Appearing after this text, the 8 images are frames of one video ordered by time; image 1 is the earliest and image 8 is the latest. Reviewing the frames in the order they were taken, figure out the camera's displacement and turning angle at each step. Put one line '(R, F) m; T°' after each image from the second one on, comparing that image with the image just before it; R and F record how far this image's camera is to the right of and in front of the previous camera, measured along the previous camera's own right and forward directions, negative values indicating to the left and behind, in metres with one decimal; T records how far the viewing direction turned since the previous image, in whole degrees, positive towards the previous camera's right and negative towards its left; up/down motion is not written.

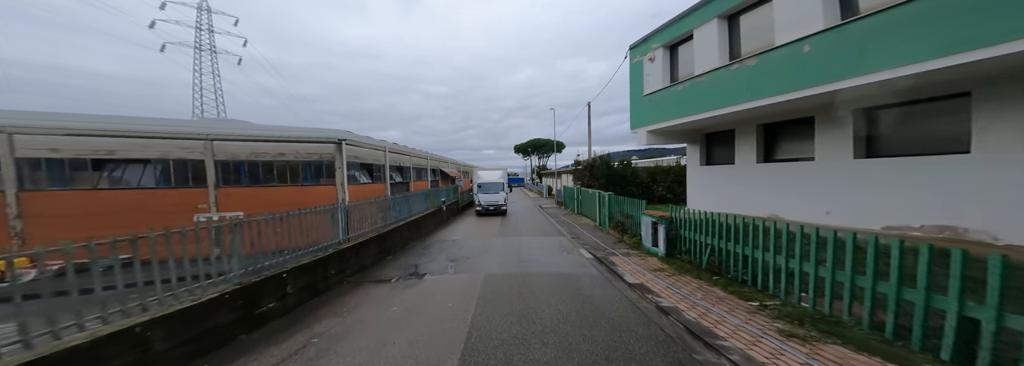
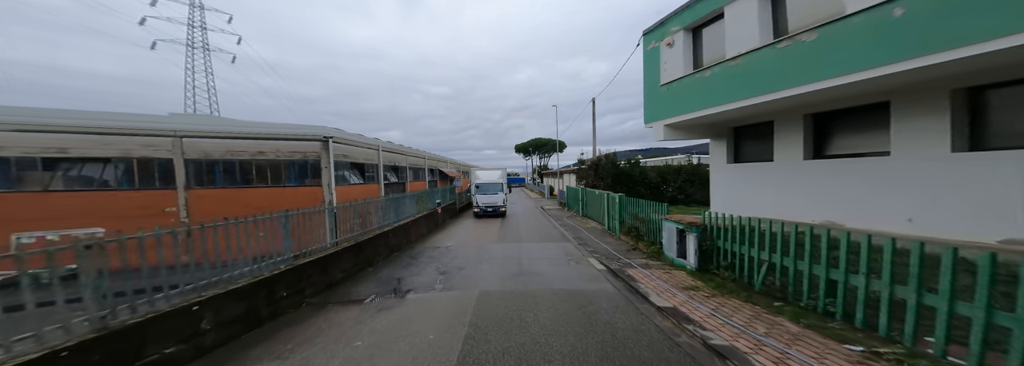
(0.0, +0.9) m; 0°
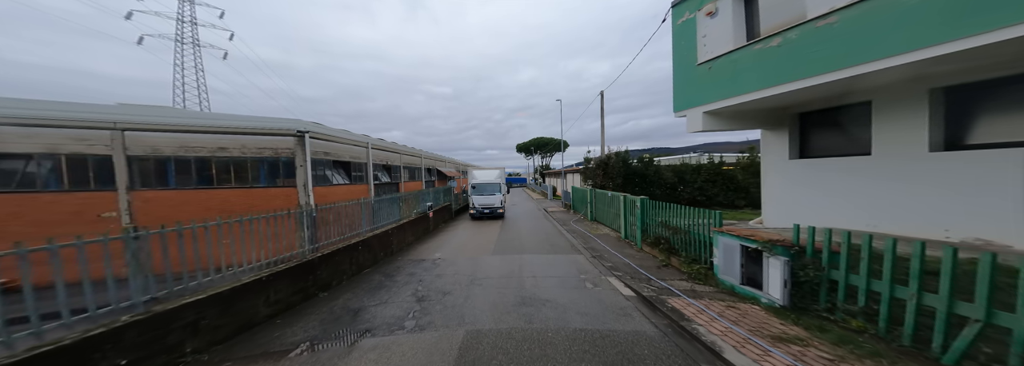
(0.0, +1.4) m; 0°
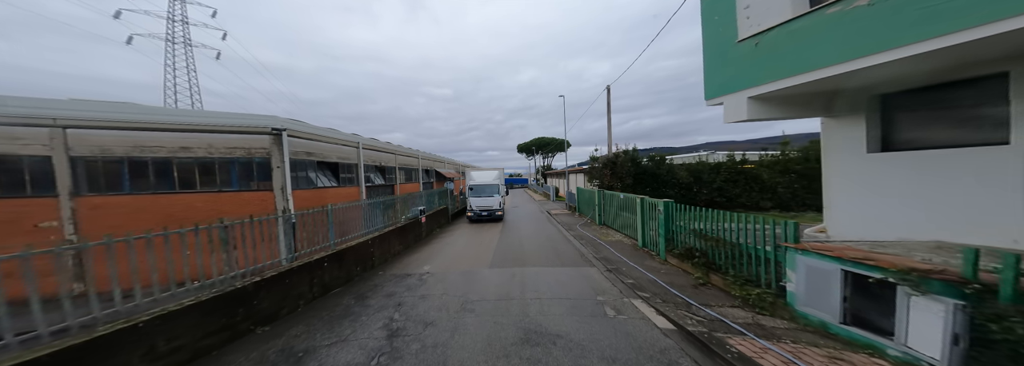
(0.0, +1.1) m; 0°
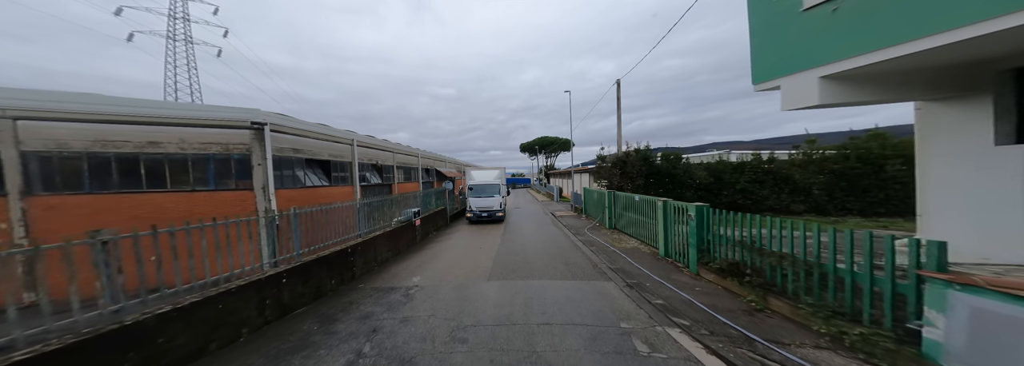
(0.0, +0.9) m; -1°
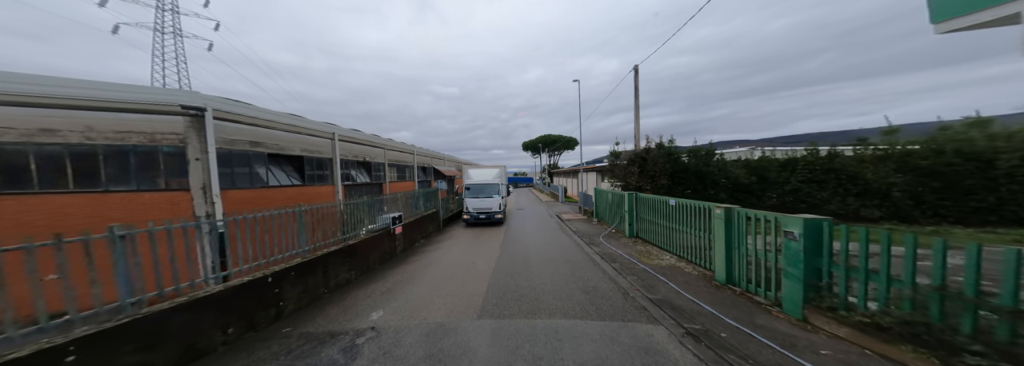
(0.0, +1.7) m; -1°
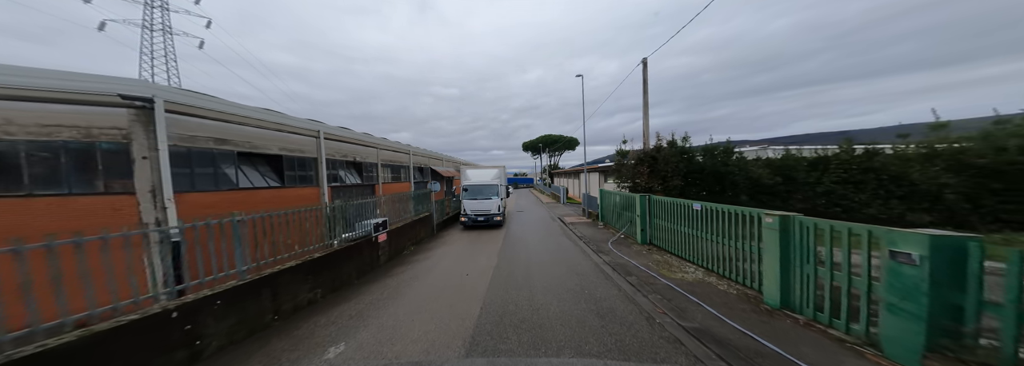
(0.0, +0.9) m; 0°
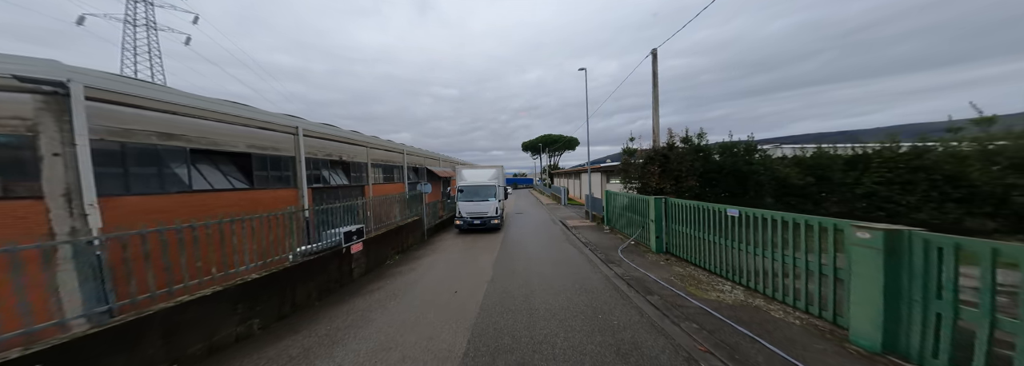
(+0.1, +1.0) m; 0°
